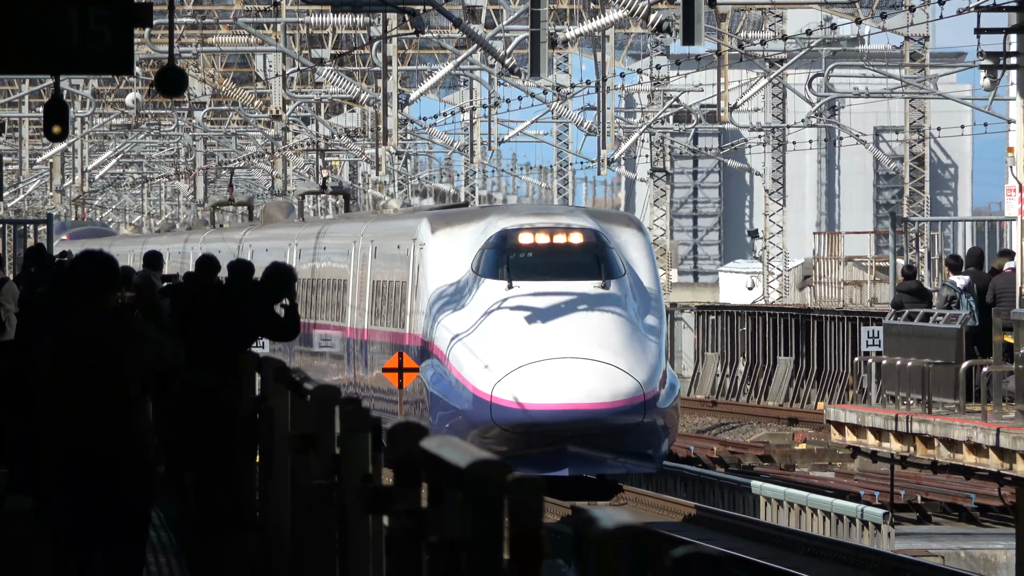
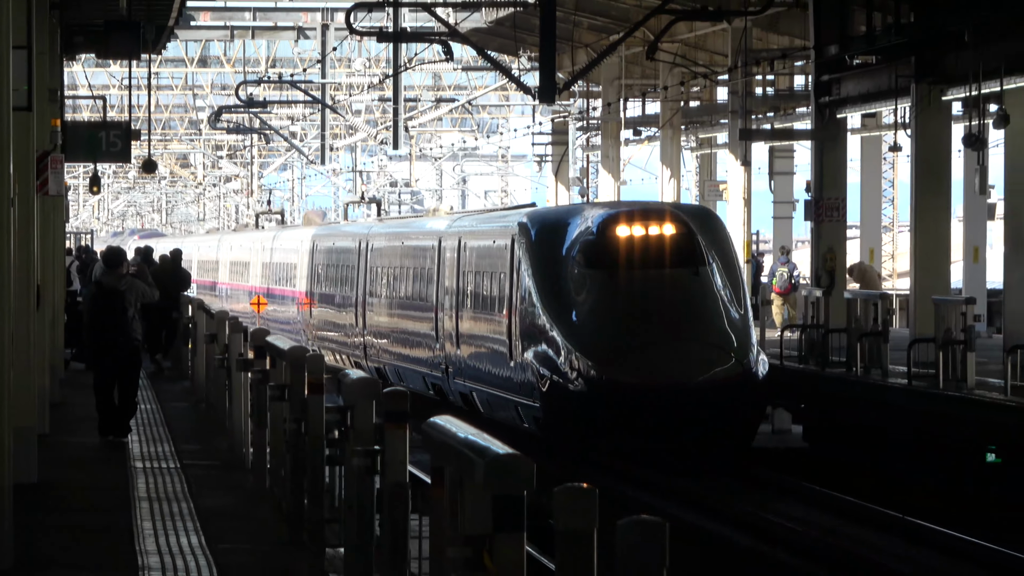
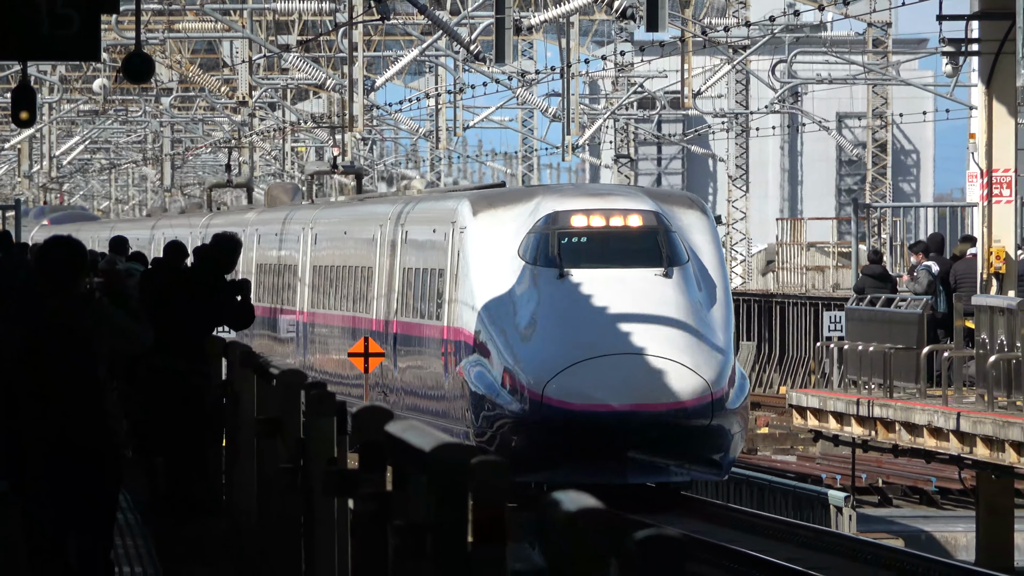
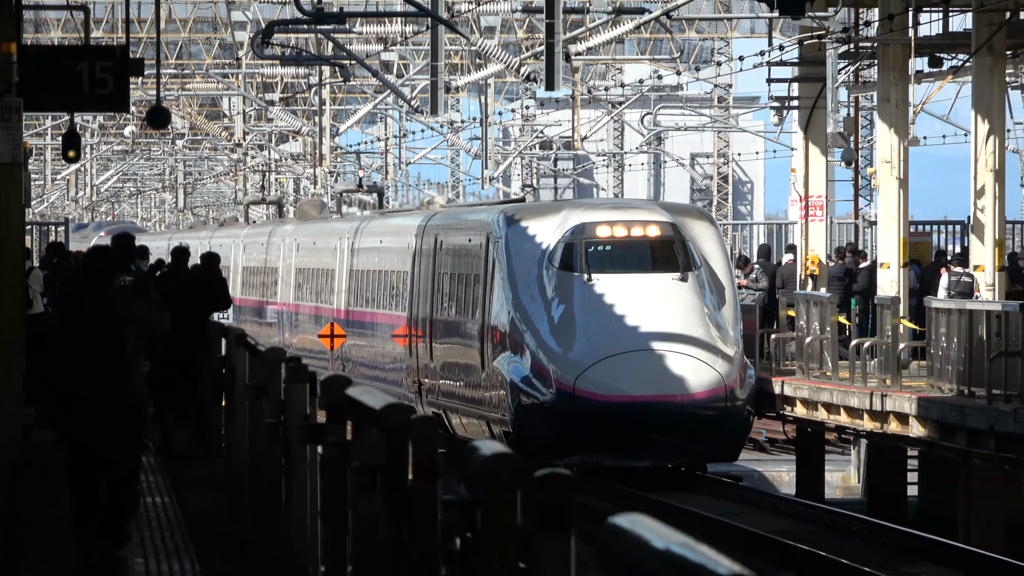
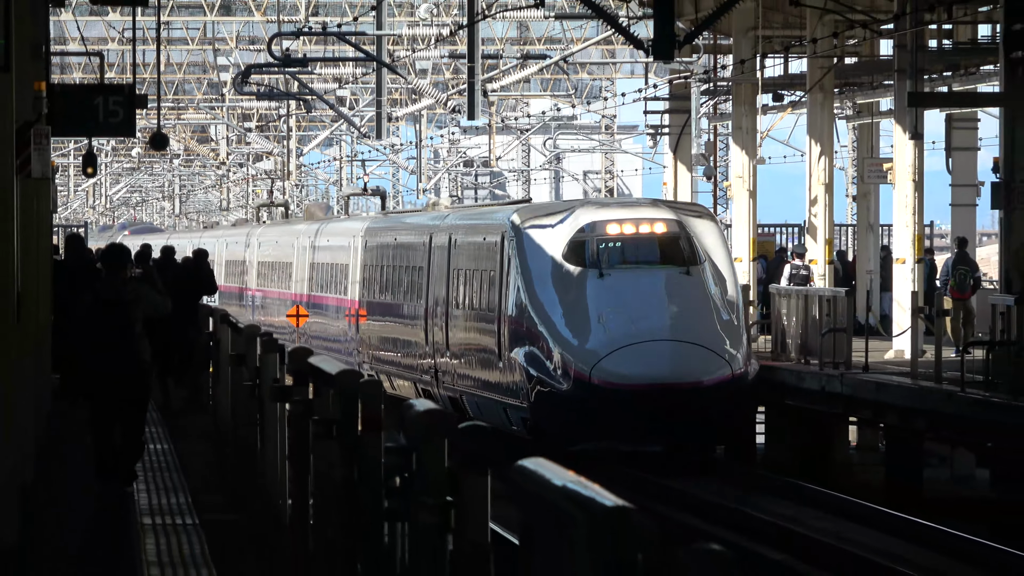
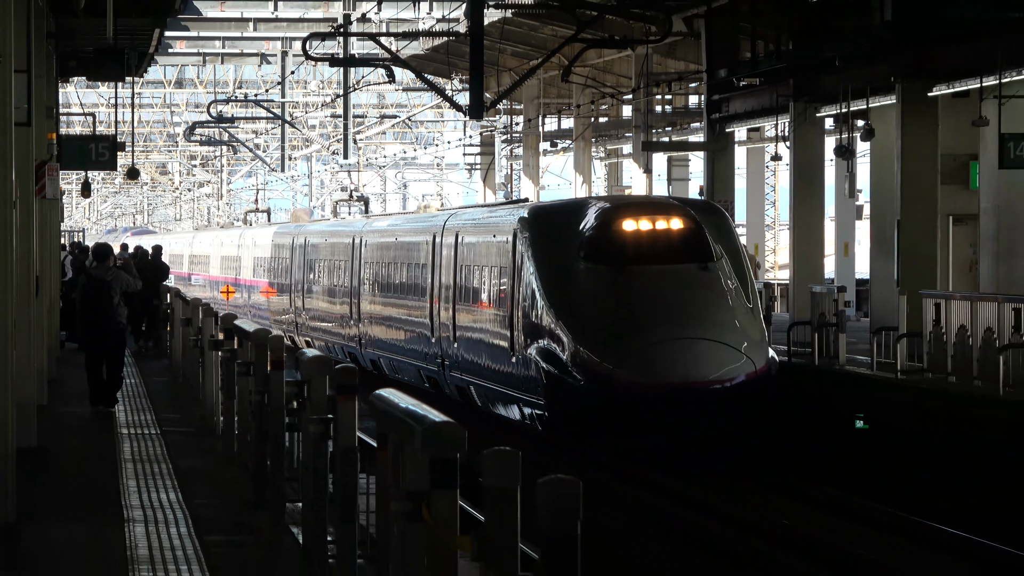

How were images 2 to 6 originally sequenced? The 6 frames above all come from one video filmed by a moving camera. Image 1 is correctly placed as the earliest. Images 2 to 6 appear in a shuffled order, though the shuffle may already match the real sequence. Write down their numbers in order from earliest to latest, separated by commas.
3, 4, 5, 2, 6
